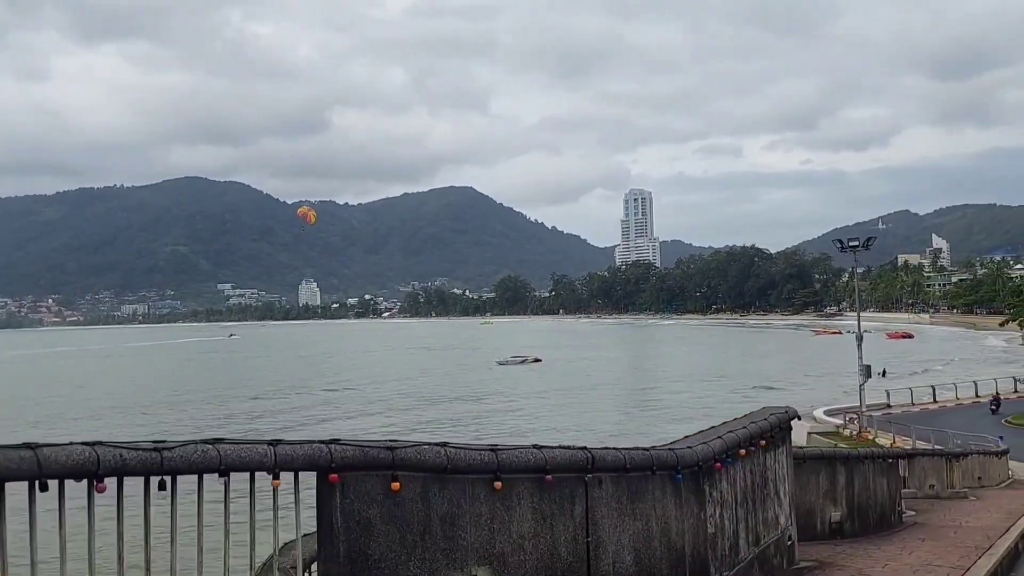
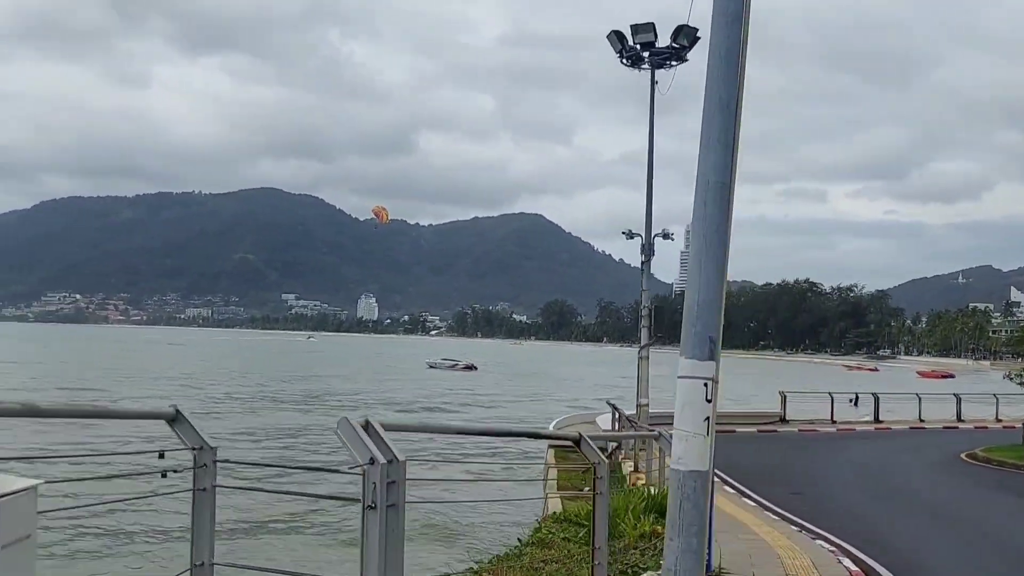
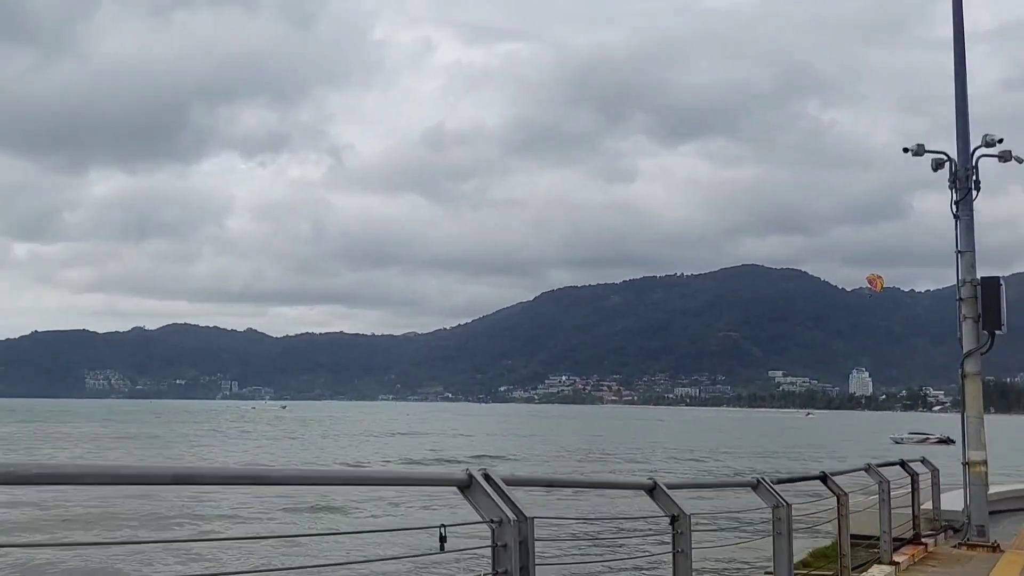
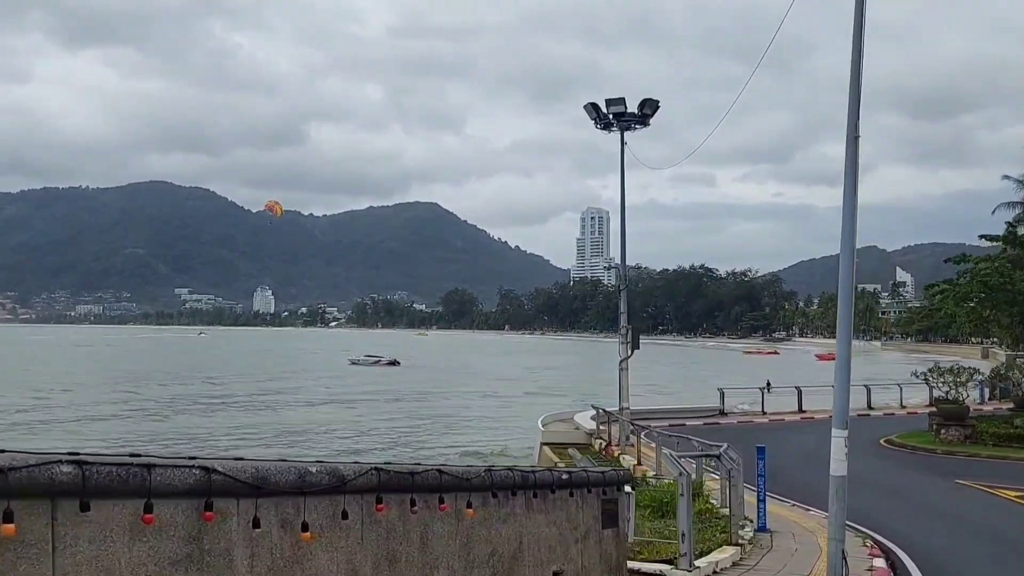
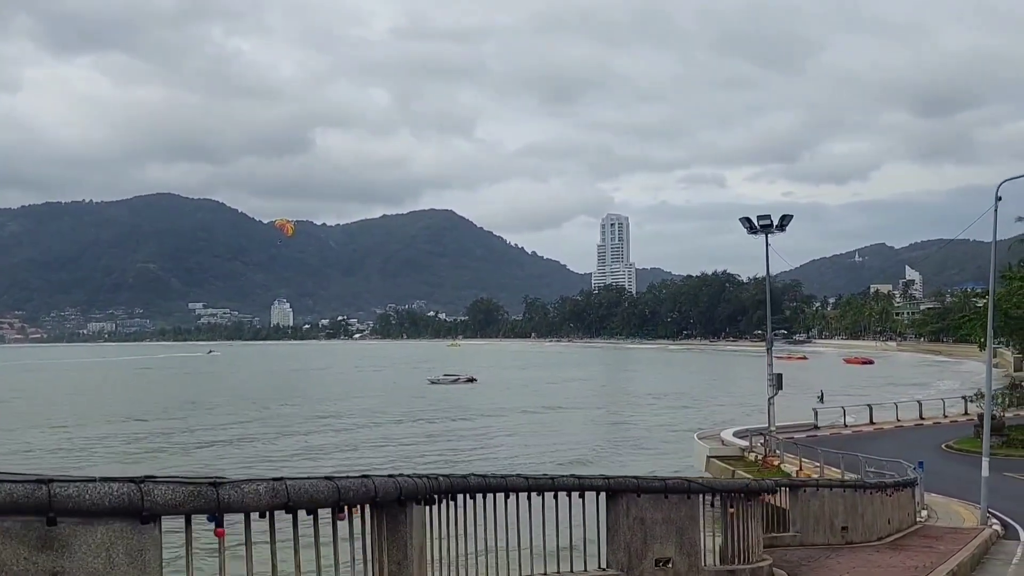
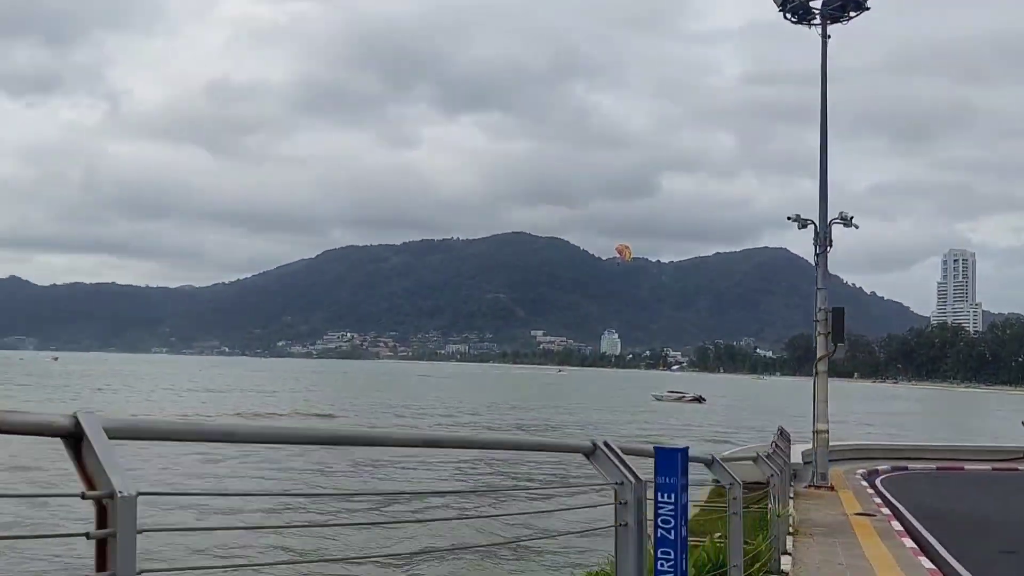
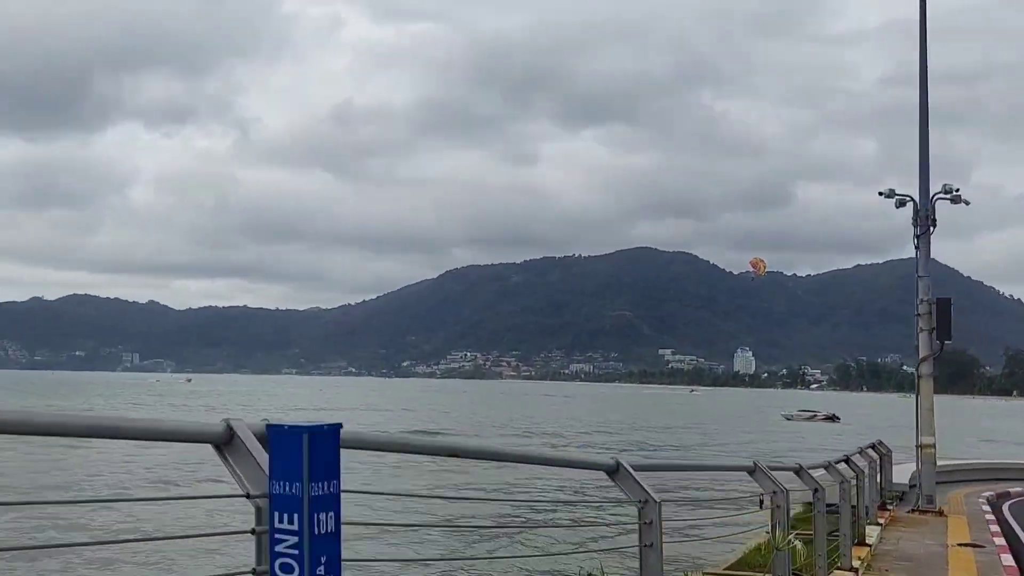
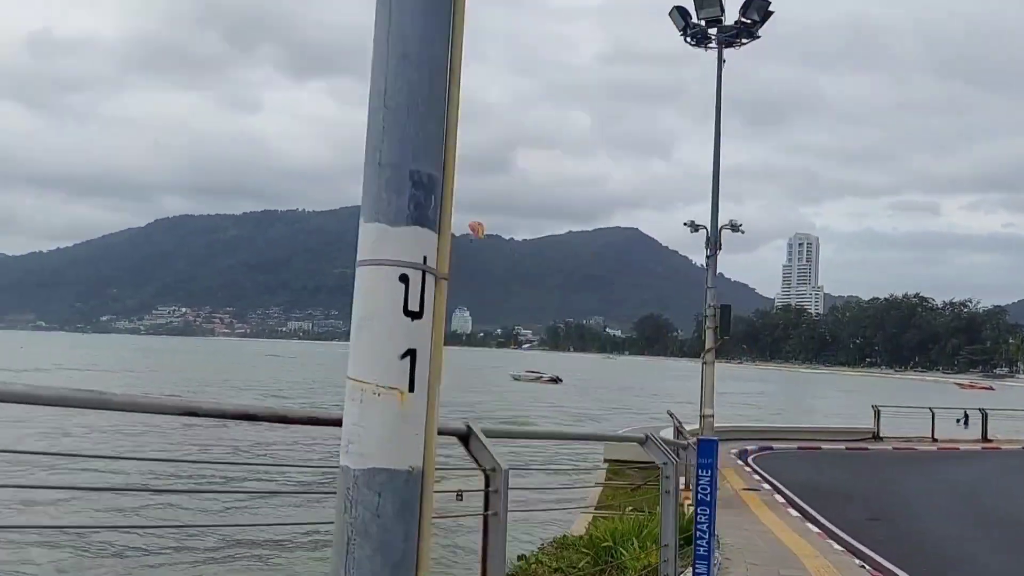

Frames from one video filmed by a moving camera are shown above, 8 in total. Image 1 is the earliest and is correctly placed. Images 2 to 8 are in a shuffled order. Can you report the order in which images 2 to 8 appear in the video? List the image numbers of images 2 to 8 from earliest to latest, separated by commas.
5, 4, 2, 8, 6, 7, 3
